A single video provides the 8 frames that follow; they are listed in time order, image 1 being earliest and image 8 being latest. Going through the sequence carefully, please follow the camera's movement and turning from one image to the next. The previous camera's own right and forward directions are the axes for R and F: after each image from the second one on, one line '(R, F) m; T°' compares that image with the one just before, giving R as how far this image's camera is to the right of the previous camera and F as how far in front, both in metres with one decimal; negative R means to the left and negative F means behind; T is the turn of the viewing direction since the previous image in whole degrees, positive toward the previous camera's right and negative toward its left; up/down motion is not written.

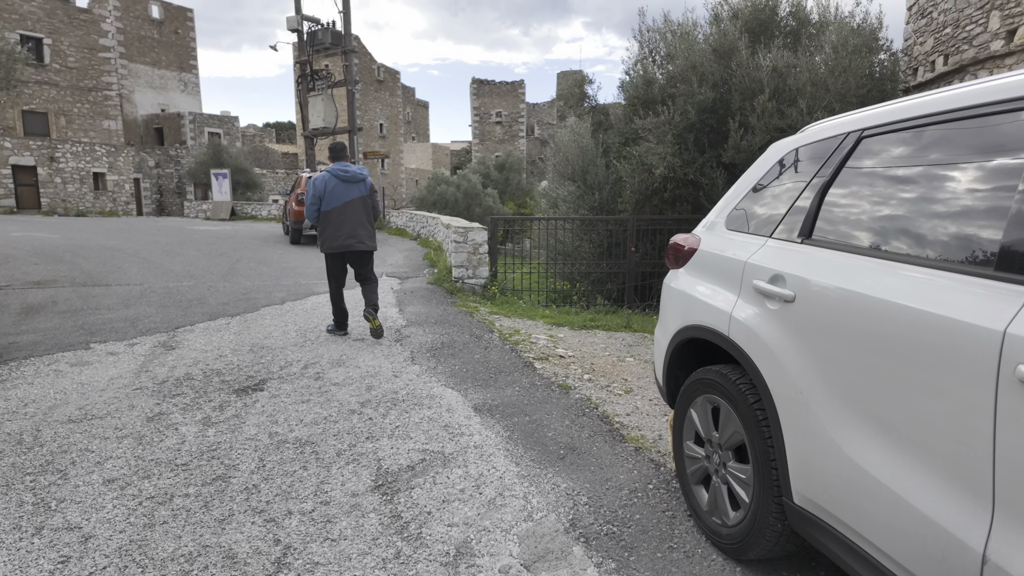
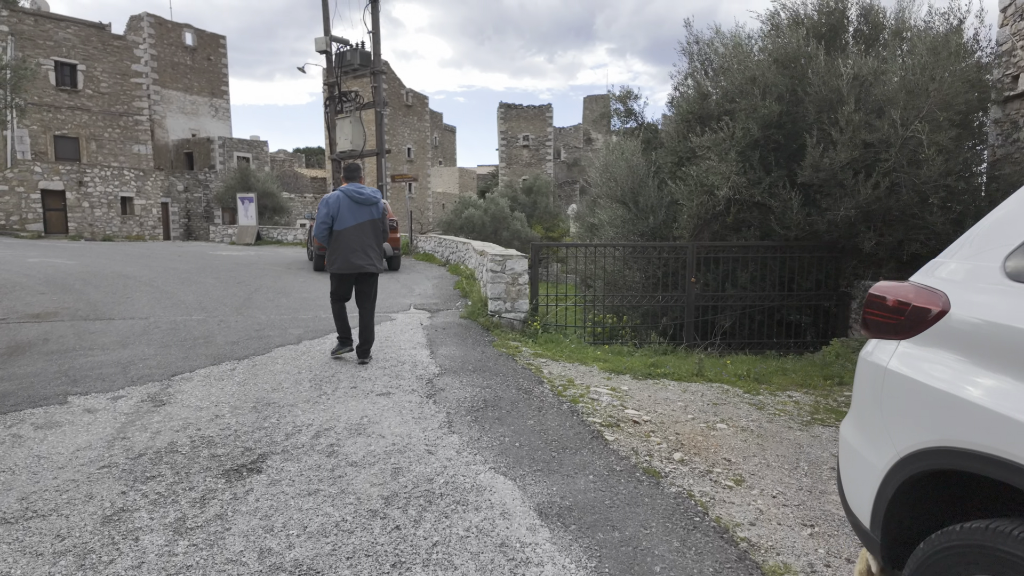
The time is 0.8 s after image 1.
(-0.2, +0.9) m; -2°
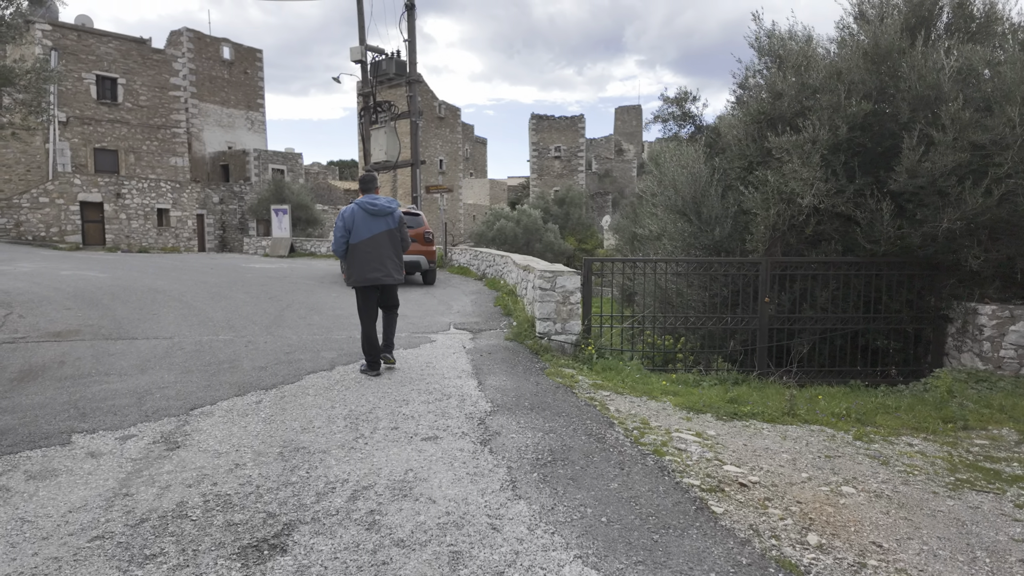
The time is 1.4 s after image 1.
(-0.3, +0.7) m; -3°
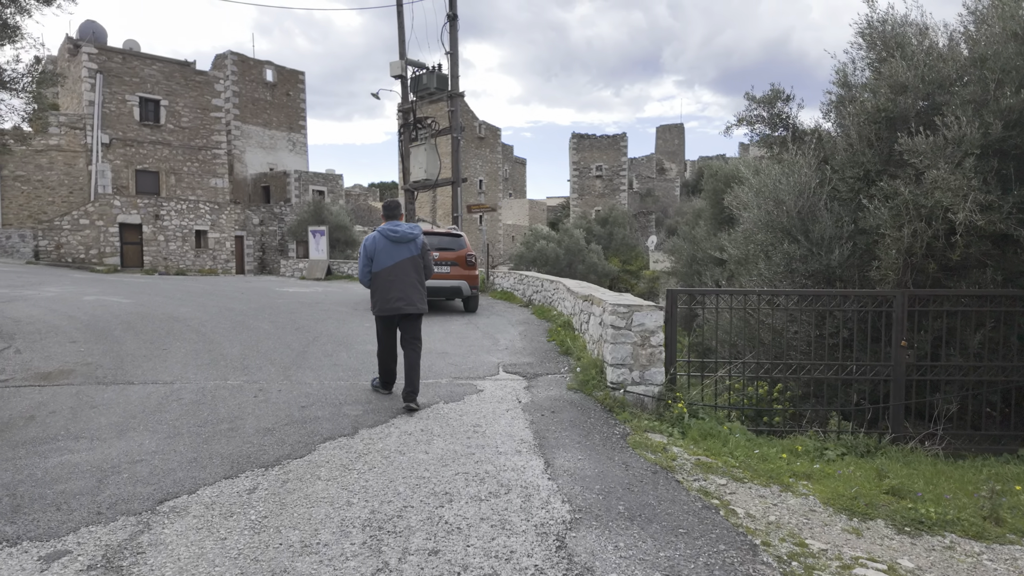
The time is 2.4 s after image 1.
(-0.3, +1.3) m; -4°
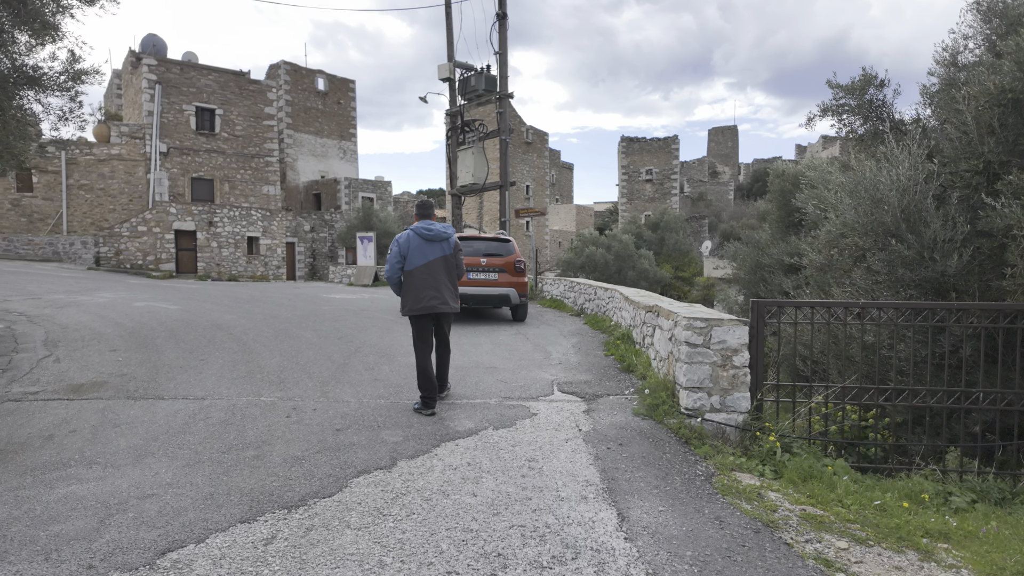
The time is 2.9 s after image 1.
(-0.1, +0.6) m; -4°
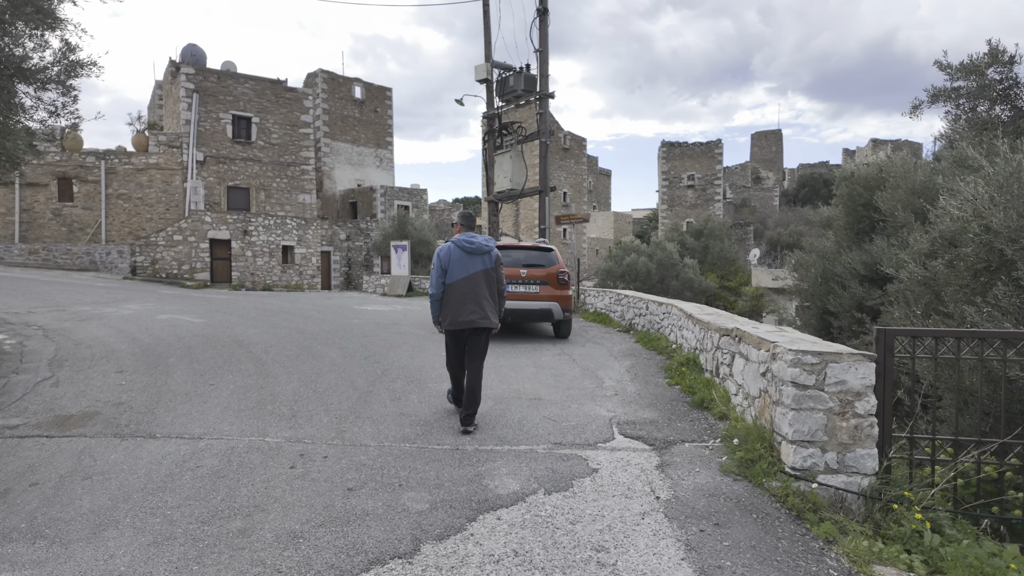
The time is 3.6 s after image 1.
(-0.1, +0.9) m; -3°
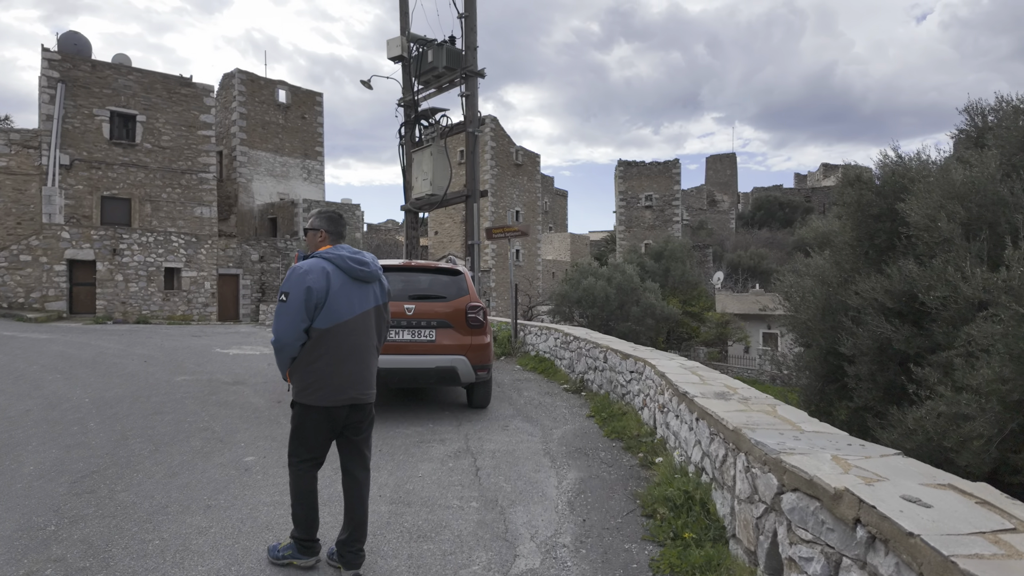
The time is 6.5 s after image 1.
(+0.8, +3.4) m; +4°
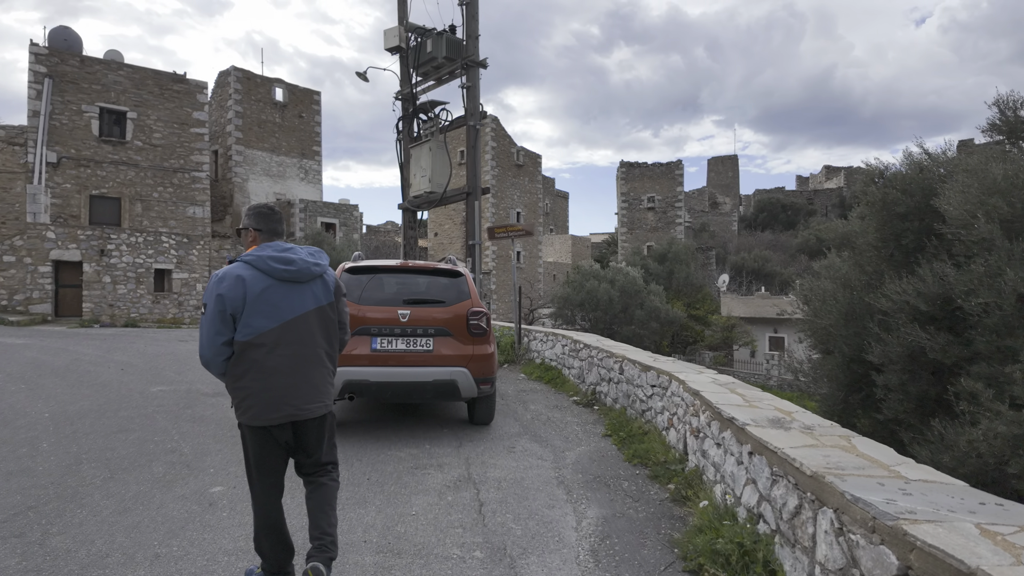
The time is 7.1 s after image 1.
(-0.1, +0.6) m; 0°
